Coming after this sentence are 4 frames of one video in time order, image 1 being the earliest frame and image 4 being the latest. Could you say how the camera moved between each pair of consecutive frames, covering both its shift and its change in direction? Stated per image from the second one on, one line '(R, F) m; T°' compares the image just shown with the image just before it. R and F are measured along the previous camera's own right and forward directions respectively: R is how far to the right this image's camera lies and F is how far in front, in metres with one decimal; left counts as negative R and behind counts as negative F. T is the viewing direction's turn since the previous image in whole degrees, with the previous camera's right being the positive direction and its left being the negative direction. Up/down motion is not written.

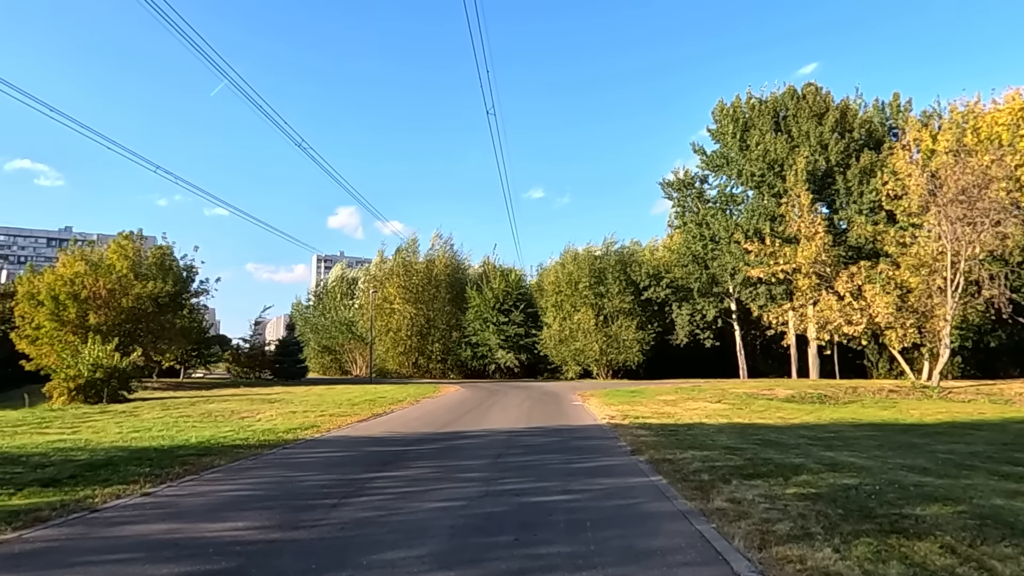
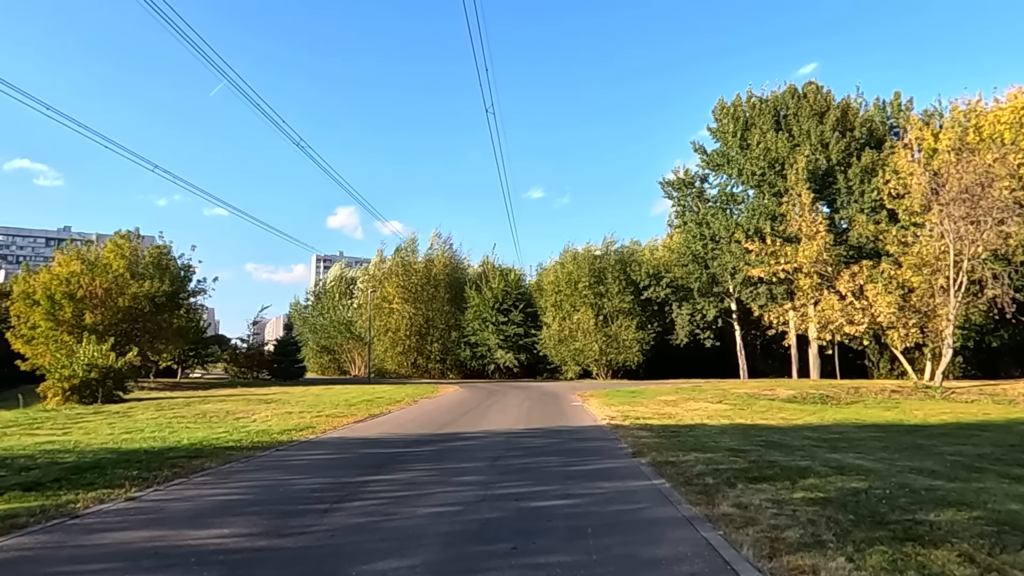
(0.0, +0.2) m; 0°
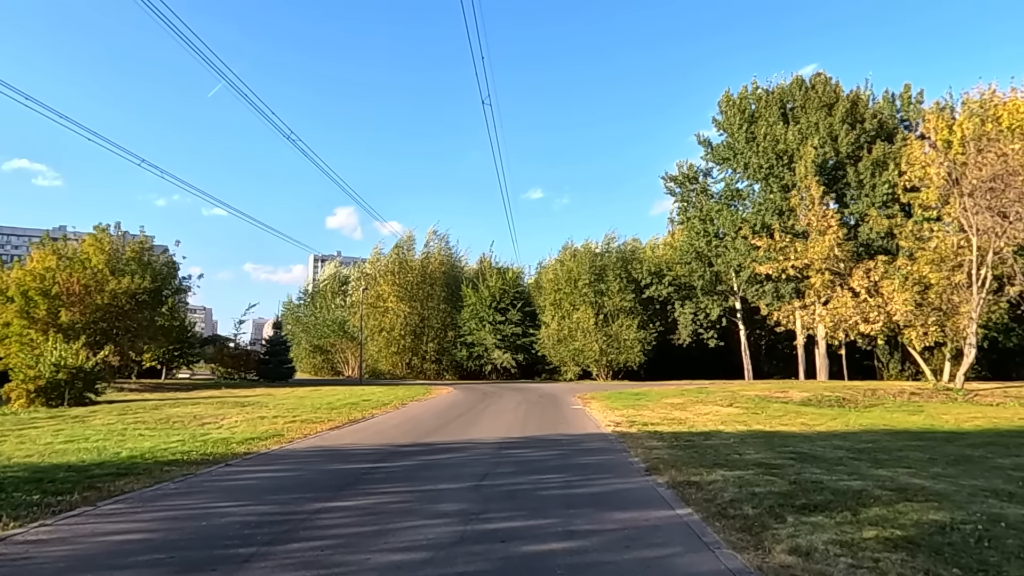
(+0.1, +1.6) m; 0°
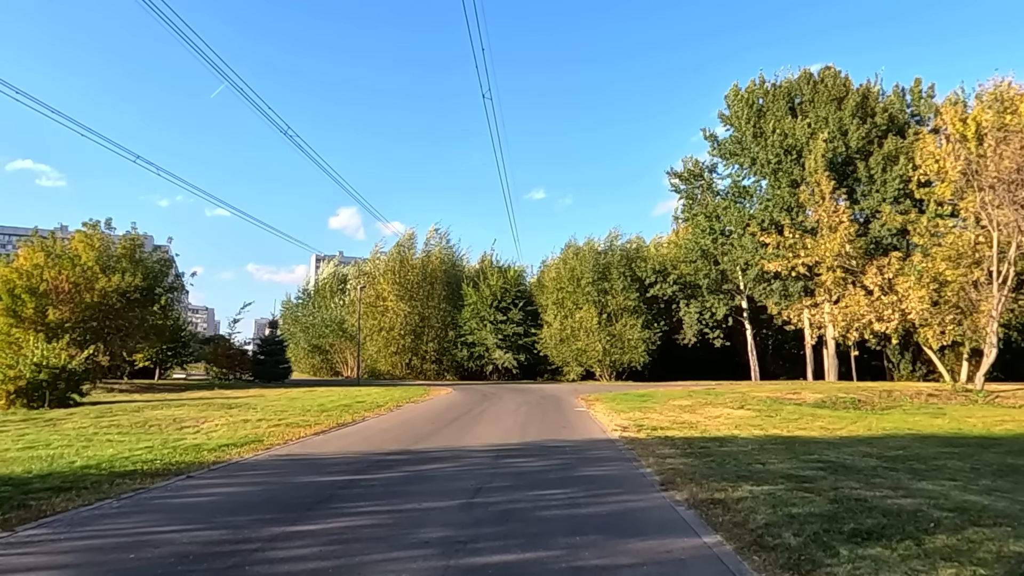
(+0.1, +1.0) m; 0°
